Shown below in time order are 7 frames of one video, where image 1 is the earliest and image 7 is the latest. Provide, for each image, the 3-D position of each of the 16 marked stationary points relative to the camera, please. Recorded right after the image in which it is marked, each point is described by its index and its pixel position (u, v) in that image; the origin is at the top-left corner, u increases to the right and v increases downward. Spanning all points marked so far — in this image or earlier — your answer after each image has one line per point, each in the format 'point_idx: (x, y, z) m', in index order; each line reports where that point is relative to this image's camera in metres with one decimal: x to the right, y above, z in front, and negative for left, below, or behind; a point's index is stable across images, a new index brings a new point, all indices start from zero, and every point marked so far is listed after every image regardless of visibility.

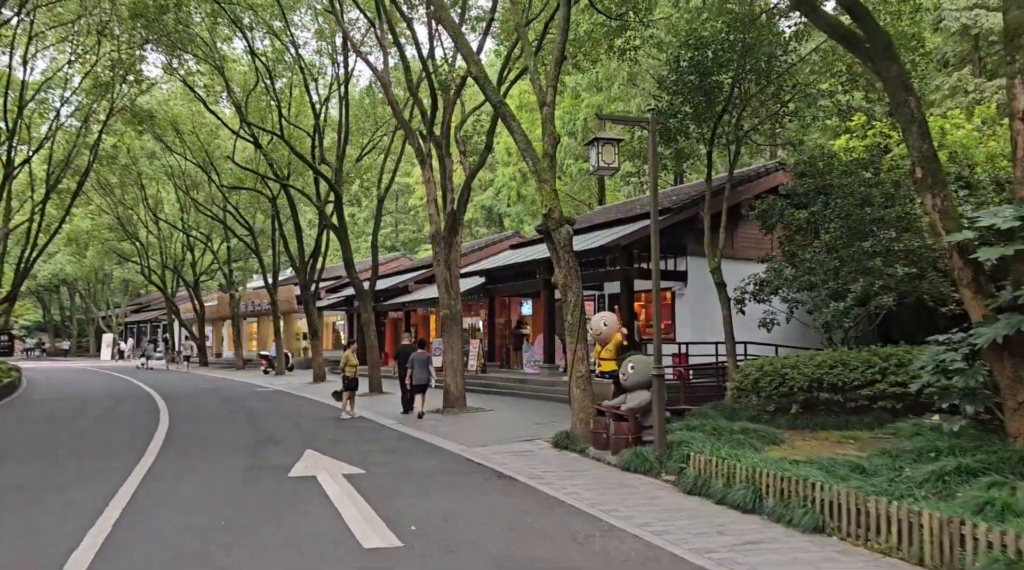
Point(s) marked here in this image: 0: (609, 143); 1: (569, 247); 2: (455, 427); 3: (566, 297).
0: (+1.3, +1.9, +11.5) m
1: (+0.9, +0.6, +13.5) m
2: (-1.1, -2.7, +16.4) m
3: (+0.9, -0.2, +13.6) m
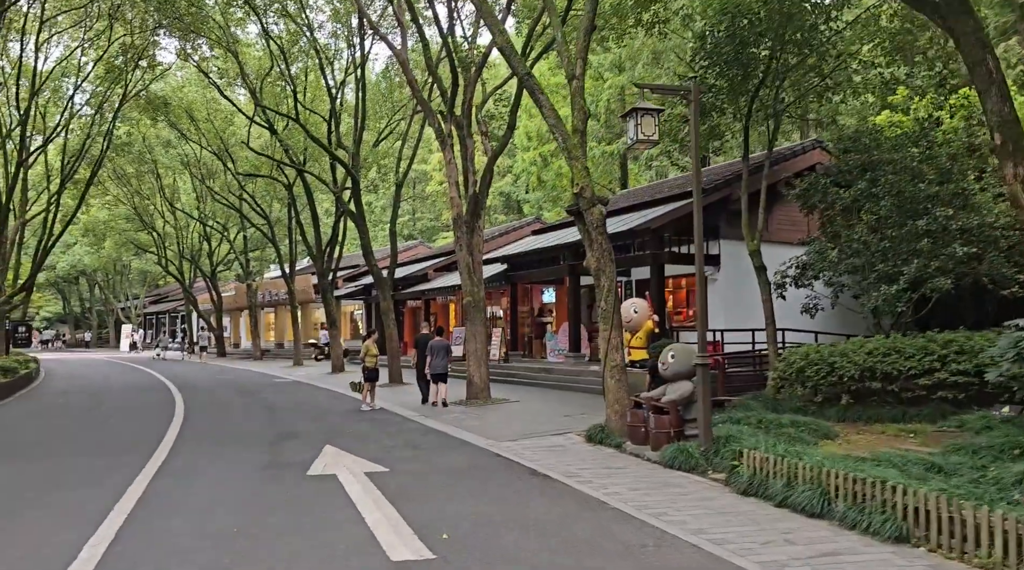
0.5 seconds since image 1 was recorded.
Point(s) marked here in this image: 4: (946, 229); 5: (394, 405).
0: (+1.7, +2.1, +10.7) m
1: (+1.3, +0.8, +12.6) m
2: (-0.6, -2.4, +15.6) m
3: (+1.3, 0.0, +12.7) m
4: (+7.1, +0.9, +13.9) m
5: (-2.6, -2.7, +18.9) m
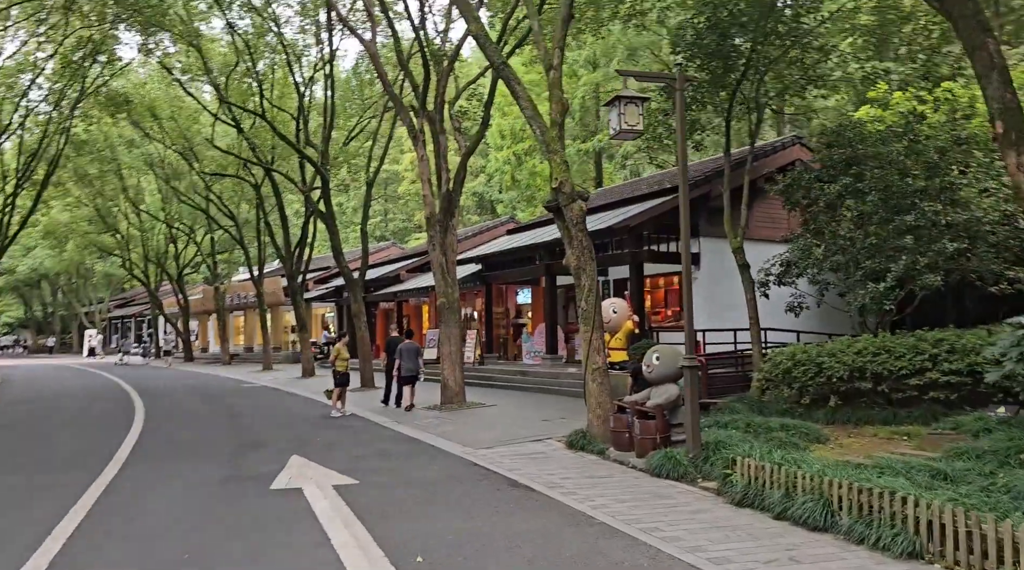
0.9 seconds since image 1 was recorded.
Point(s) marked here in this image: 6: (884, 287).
0: (+1.4, +2.2, +10.1) m
1: (+1.0, +0.8, +12.1) m
2: (-1.0, -2.5, +15.0) m
3: (+1.0, +0.1, +12.2) m
4: (+6.7, +1.0, +13.6) m
5: (-3.1, -2.7, +18.3) m
6: (+5.9, 0.0, +13.5) m
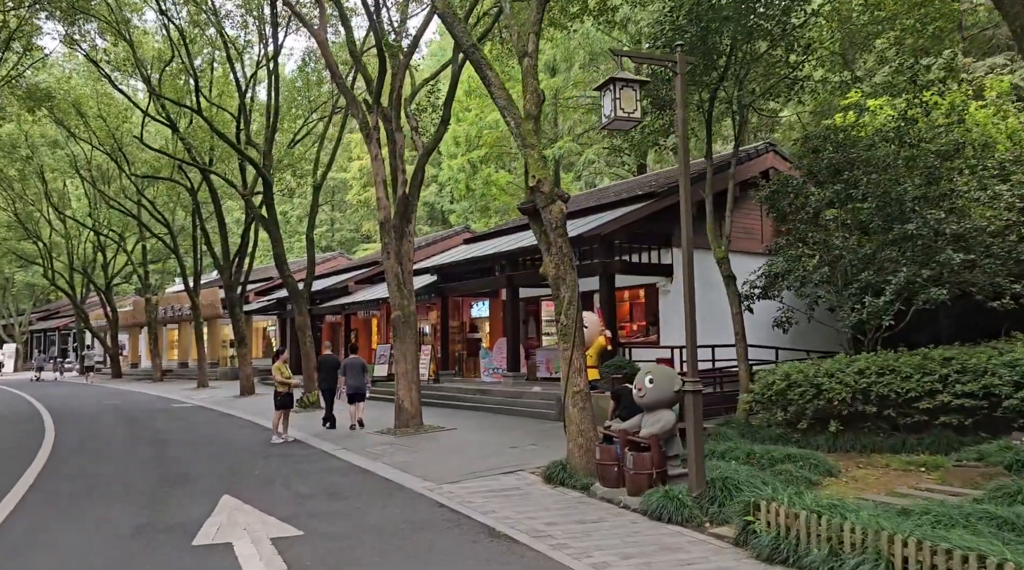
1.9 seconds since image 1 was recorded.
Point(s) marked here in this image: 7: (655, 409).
0: (+1.2, +2.0, +8.8) m
1: (+0.6, +0.7, +10.7) m
2: (-1.6, -2.6, +13.4) m
3: (+0.6, -0.1, +10.8) m
4: (+6.2, +0.7, +12.6) m
5: (-3.9, -2.9, +16.6) m
6: (+5.4, -0.2, +12.4) m
7: (+1.6, -1.4, +9.7) m
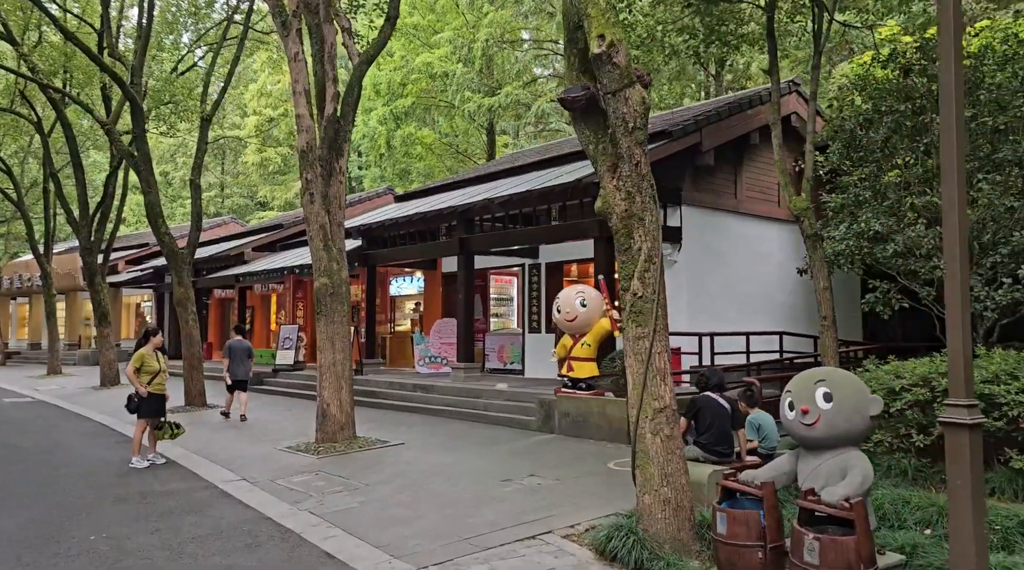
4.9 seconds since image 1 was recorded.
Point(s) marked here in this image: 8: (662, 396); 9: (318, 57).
0: (+1.8, +2.4, +4.4) m
1: (+1.0, +1.1, +6.2) m
2: (-1.6, -2.1, +8.7) m
3: (+0.9, +0.3, +6.4) m
4: (+6.3, +1.1, +8.8) m
5: (-4.3, -2.3, +11.6) m
6: (+5.5, +0.1, +8.6) m
7: (+2.0, -1.0, +5.4) m
8: (+1.1, -0.8, +6.3) m
9: (-2.7, +3.2, +11.9) m
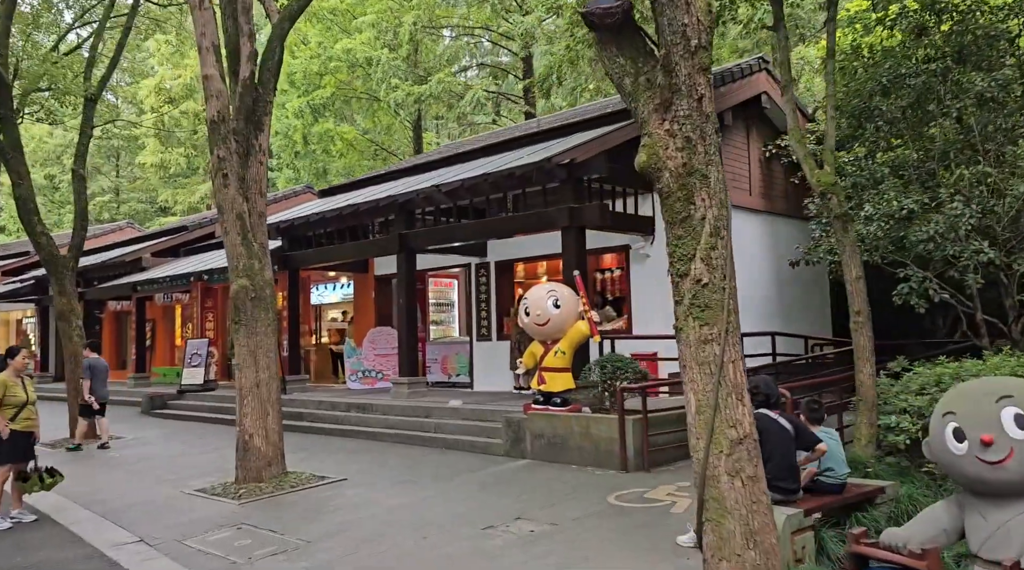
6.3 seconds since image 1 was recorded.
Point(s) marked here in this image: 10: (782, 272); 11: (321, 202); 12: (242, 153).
0: (+2.0, +2.5, +2.7) m
1: (+1.0, +1.2, +4.4) m
2: (-1.7, -2.1, +6.7) m
3: (+1.0, +0.4, +4.6) m
4: (+6.1, +1.3, +7.5) m
5: (-4.7, -2.3, +9.2) m
6: (+5.3, +0.3, +7.2) m
7: (+2.2, -0.9, +3.7) m
8: (+1.2, -0.7, +4.5) m
9: (-3.2, +3.1, +9.7) m
10: (+4.8, +0.2, +15.2) m
11: (-3.5, +1.6, +16.3) m
12: (-3.0, +1.5, +9.6) m
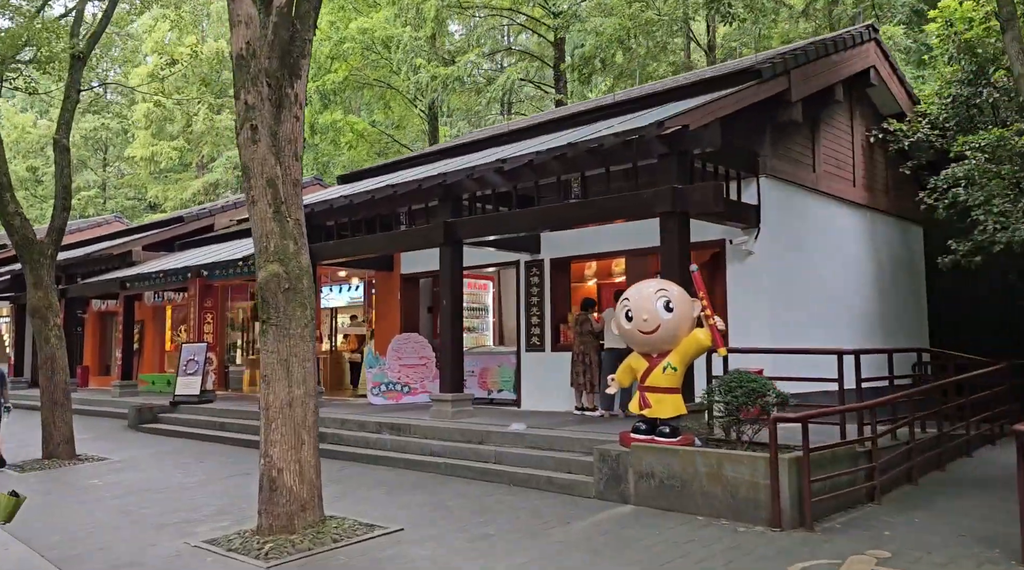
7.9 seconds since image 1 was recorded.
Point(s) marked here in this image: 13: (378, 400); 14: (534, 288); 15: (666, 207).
0: (+3.1, +2.6, +0.6) m
1: (+2.1, +1.3, +2.3) m
2: (-0.7, -2.0, +4.4) m
3: (+2.0, +0.5, +2.4) m
4: (+7.1, +1.2, +5.4) m
5: (-3.7, -2.2, +6.9) m
6: (+6.3, +0.2, +5.1) m
7: (+3.3, -0.8, +1.5) m
8: (+2.3, -0.6, +2.3) m
9: (-2.2, +3.2, +7.5) m
10: (+5.7, +0.1, +13.0) m
11: (-2.6, +1.7, +14.1) m
12: (-2.0, +1.6, +7.4) m
13: (-1.8, -1.7, +12.7) m
14: (+0.4, 0.0, +13.3) m
15: (+1.6, +0.8, +9.1) m
